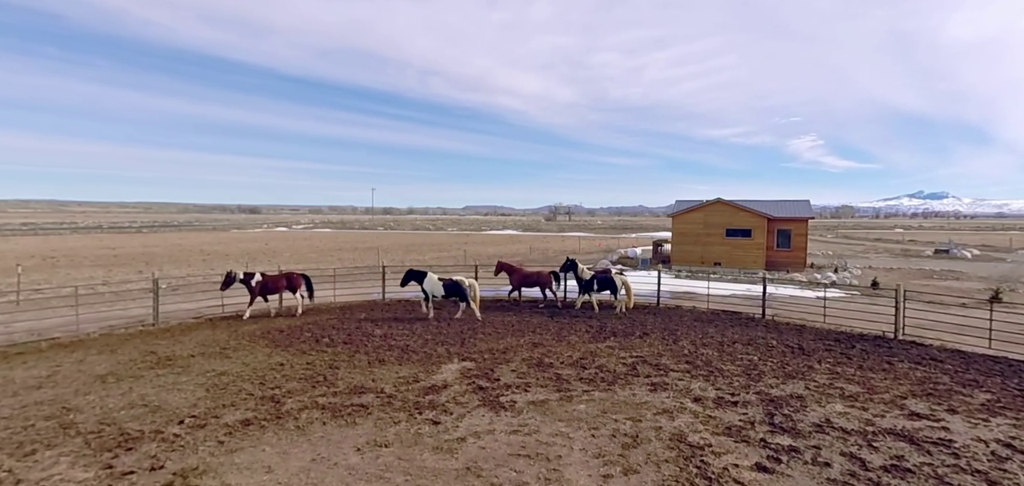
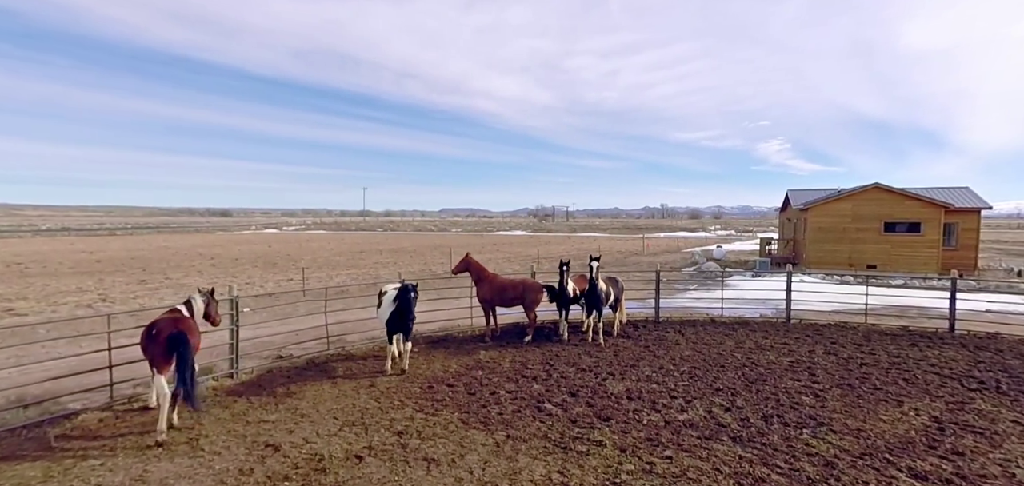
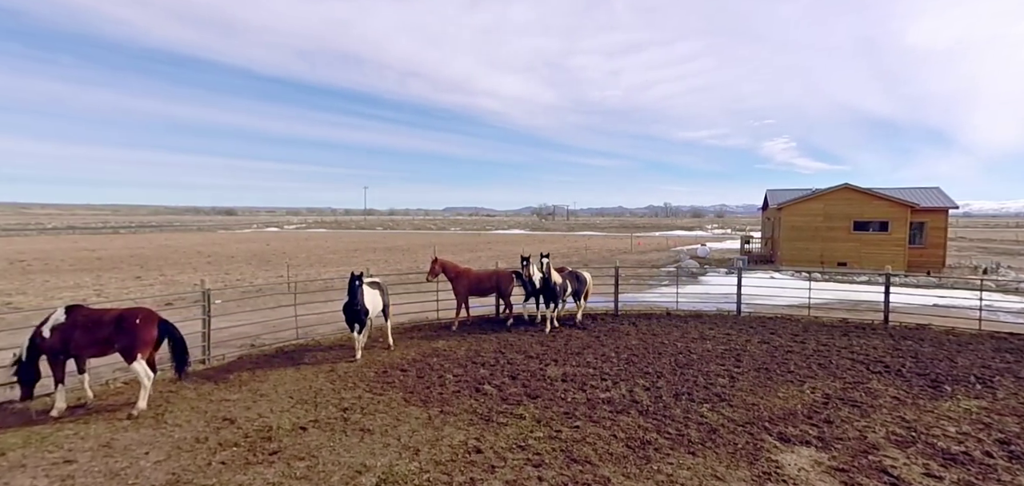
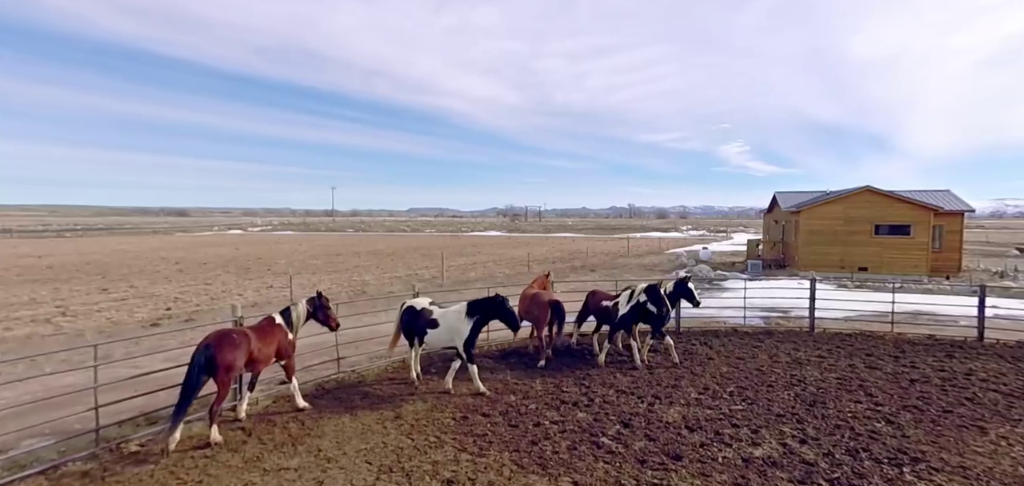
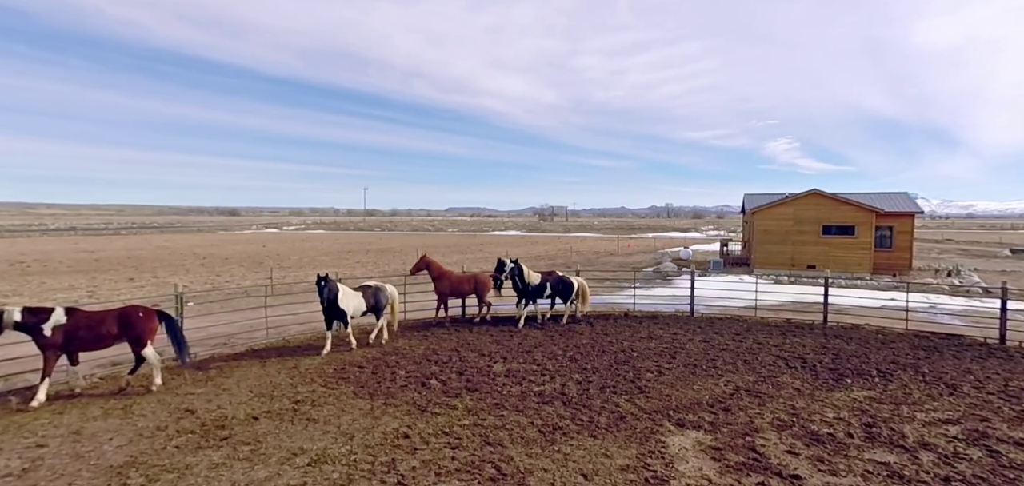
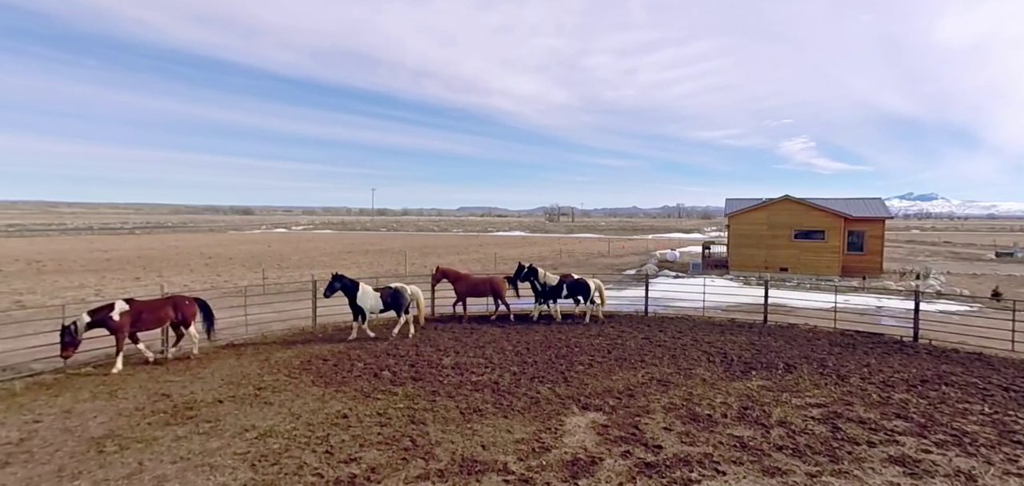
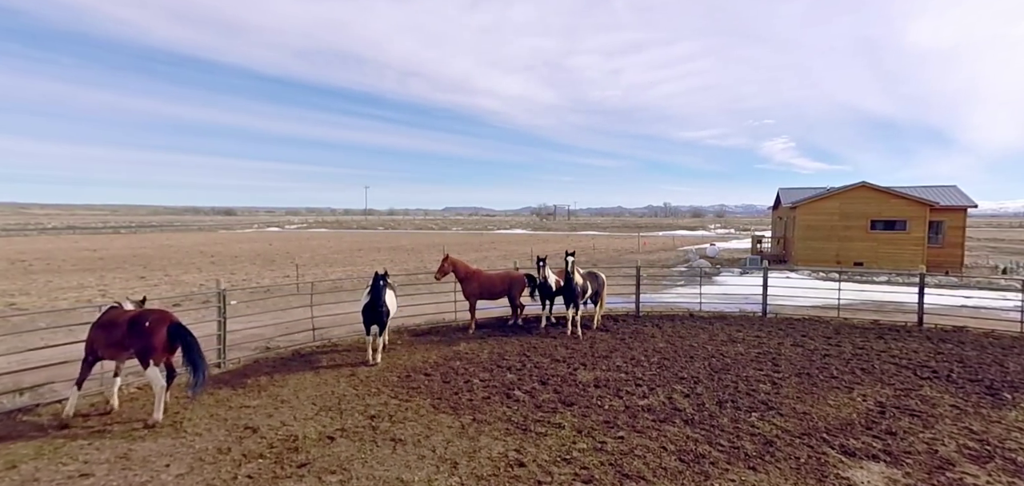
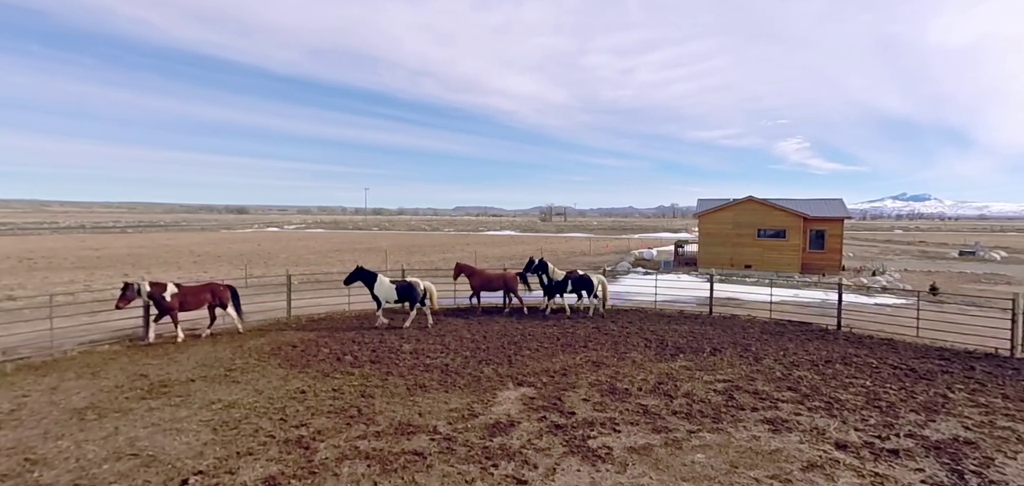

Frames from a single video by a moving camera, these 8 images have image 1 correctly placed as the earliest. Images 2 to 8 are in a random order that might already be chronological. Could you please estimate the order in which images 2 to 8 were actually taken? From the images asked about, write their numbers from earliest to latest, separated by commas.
8, 6, 5, 3, 7, 2, 4
